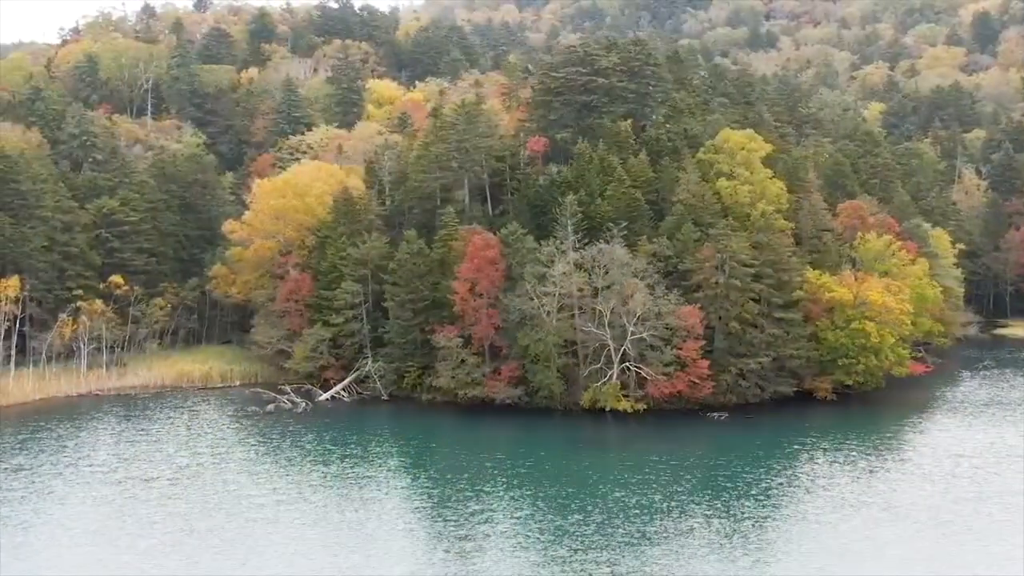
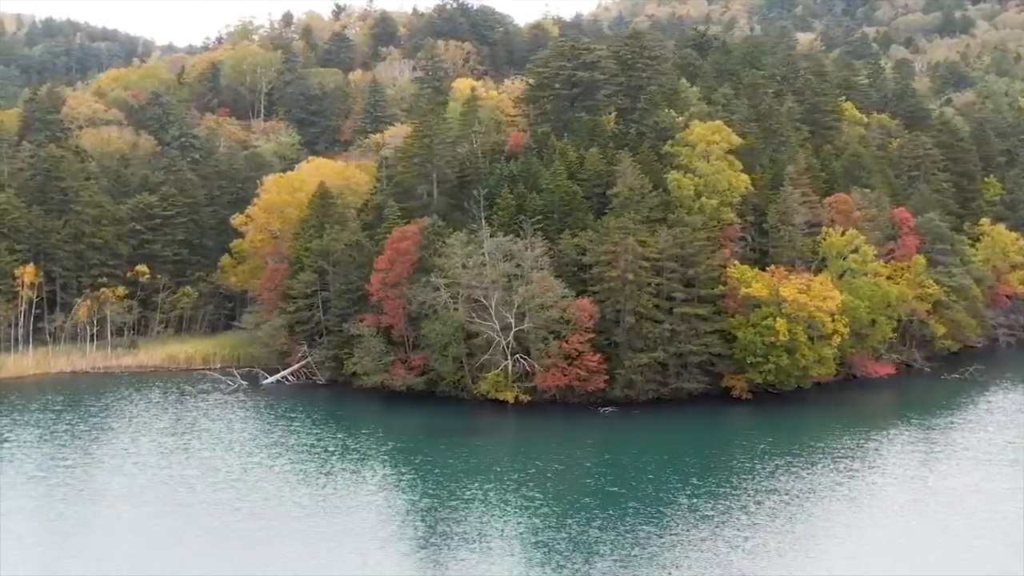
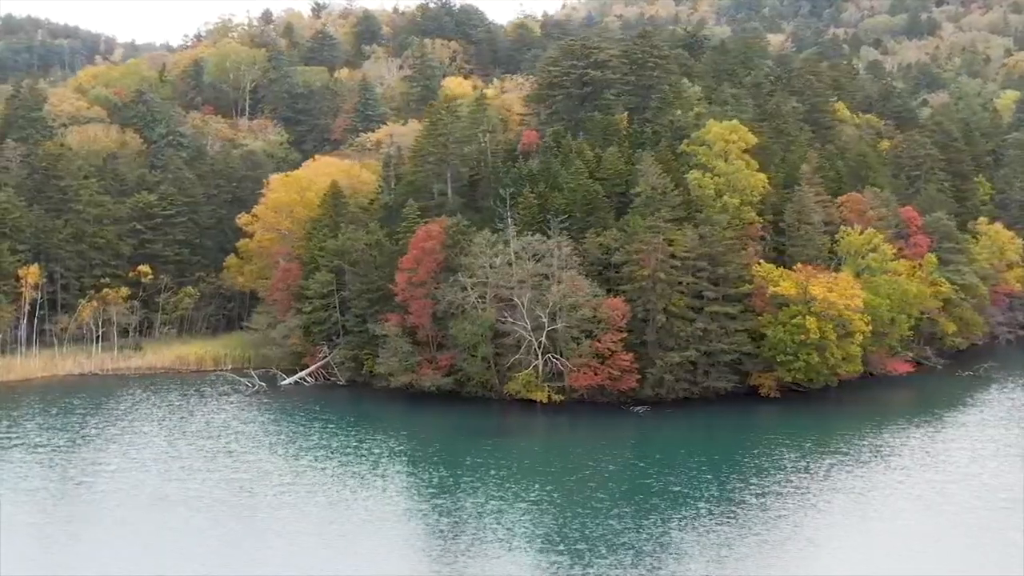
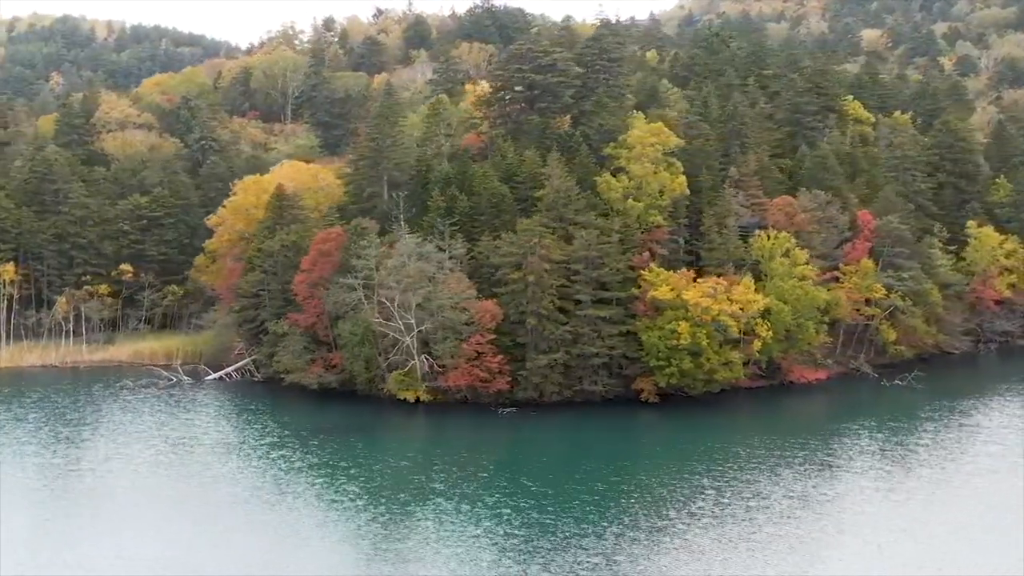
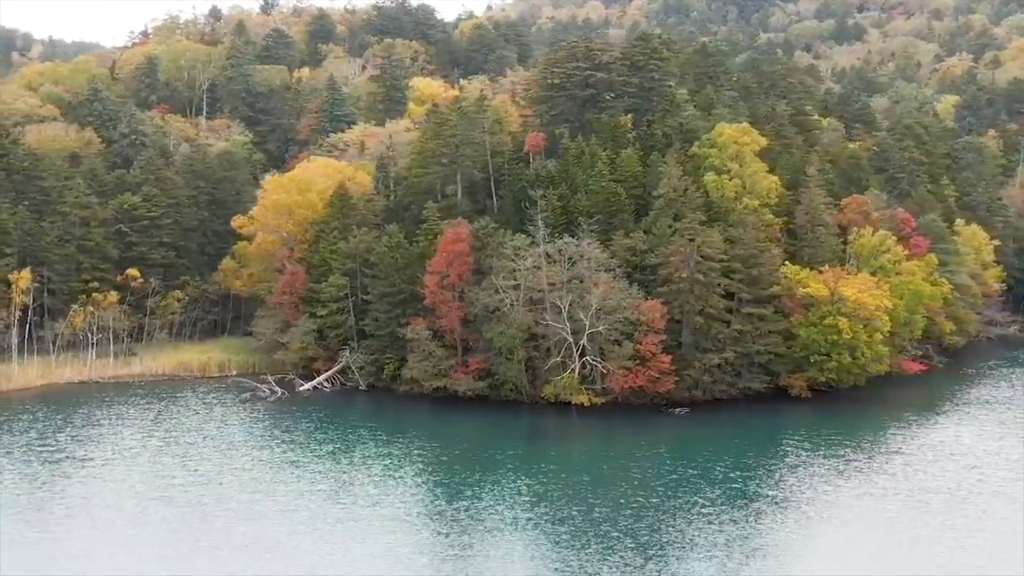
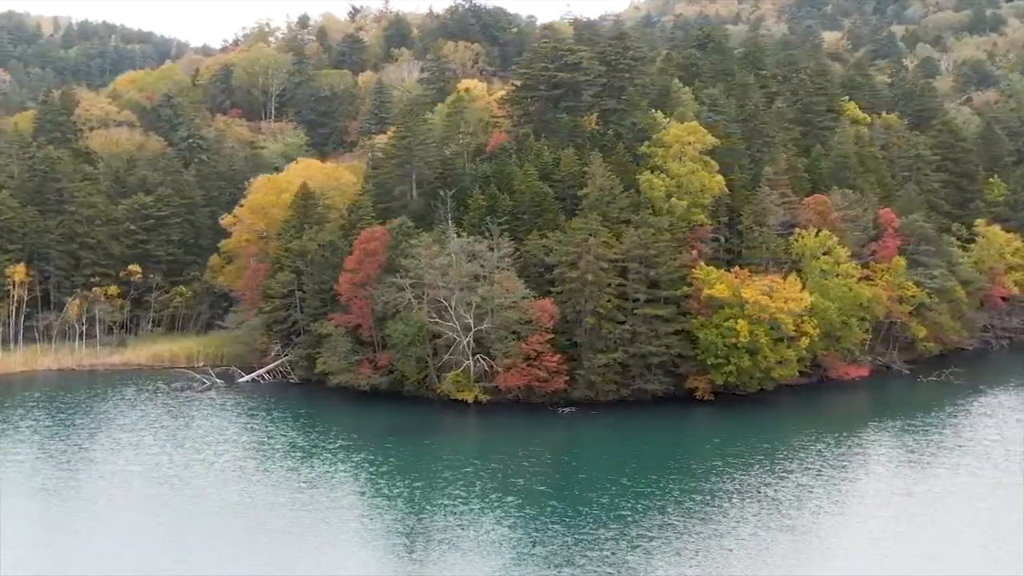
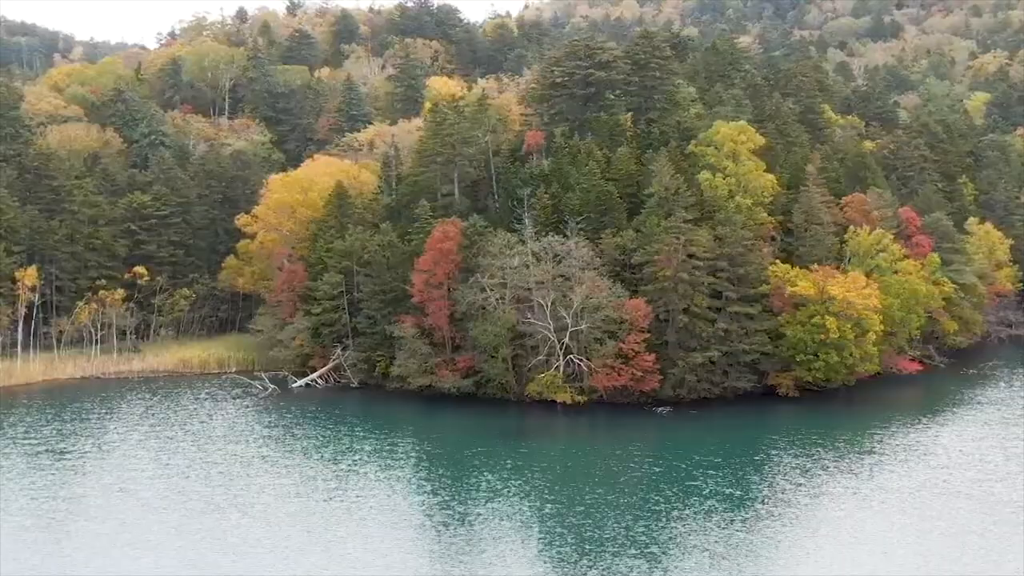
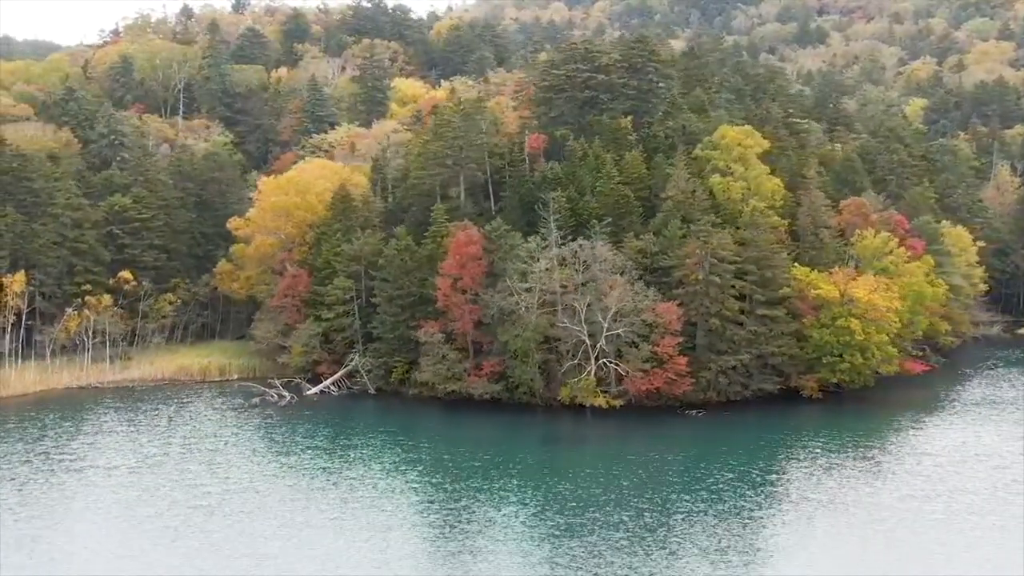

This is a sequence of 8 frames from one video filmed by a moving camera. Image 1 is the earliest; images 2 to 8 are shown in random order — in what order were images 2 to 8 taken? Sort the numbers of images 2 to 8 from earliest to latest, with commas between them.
8, 5, 7, 3, 2, 6, 4
